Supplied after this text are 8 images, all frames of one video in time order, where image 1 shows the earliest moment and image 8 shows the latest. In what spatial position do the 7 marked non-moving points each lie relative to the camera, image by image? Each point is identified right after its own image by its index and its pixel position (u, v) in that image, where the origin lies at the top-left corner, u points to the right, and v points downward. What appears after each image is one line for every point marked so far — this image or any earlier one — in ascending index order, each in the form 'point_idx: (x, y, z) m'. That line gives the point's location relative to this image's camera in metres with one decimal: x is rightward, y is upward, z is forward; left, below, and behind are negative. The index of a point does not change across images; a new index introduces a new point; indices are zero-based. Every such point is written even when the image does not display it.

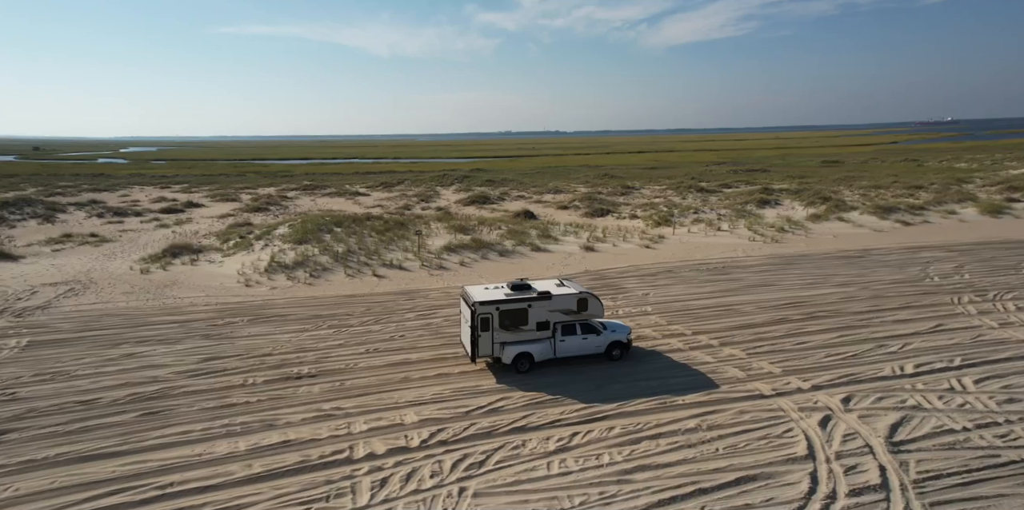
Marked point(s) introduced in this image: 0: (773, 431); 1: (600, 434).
0: (+4.2, -2.8, +10.0) m
1: (+1.4, -2.9, +9.9) m
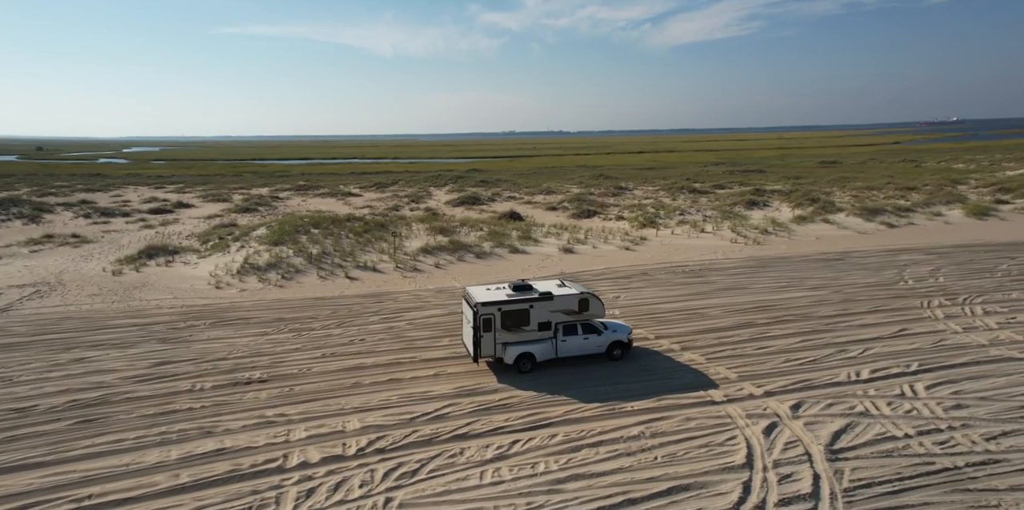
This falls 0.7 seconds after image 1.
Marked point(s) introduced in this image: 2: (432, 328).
0: (+3.2, -2.9, +9.9) m
1: (+0.5, -3.0, +9.8) m
2: (-2.3, -2.1, +17.5) m
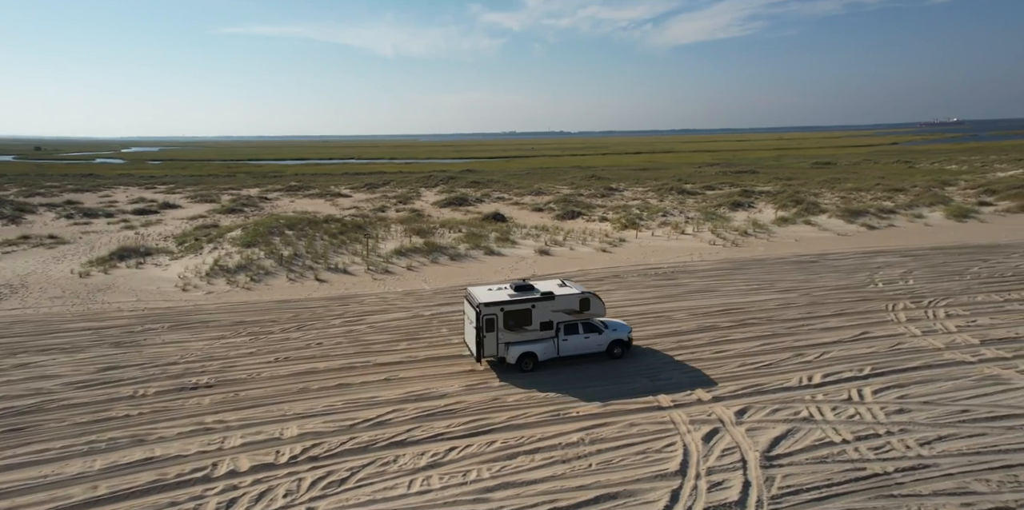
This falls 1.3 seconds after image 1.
0: (+2.2, -3.0, +9.8) m
1: (-0.5, -3.0, +9.7) m
2: (-3.4, -2.2, +17.4) m
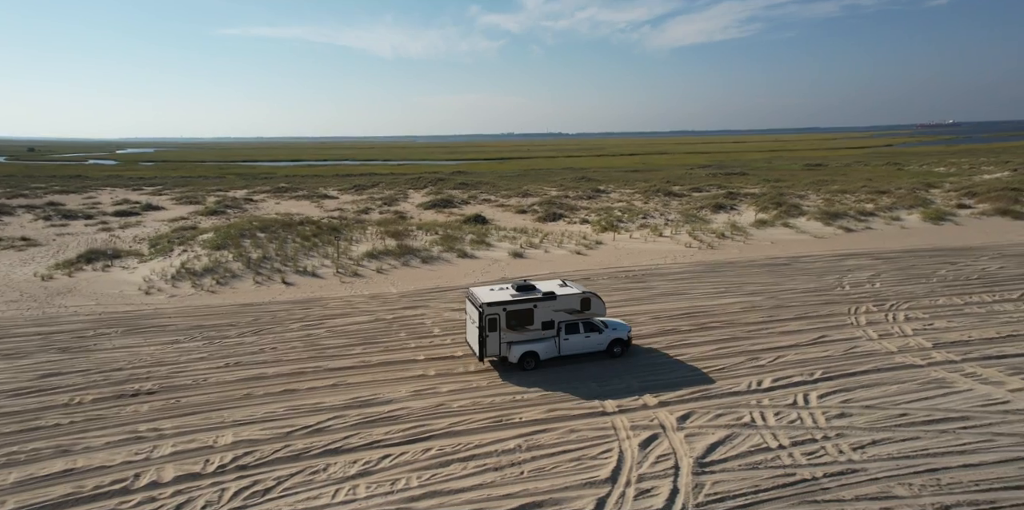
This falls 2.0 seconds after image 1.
0: (+1.2, -3.1, +9.7) m
1: (-1.6, -3.1, +9.6) m
2: (-4.5, -2.3, +17.2) m
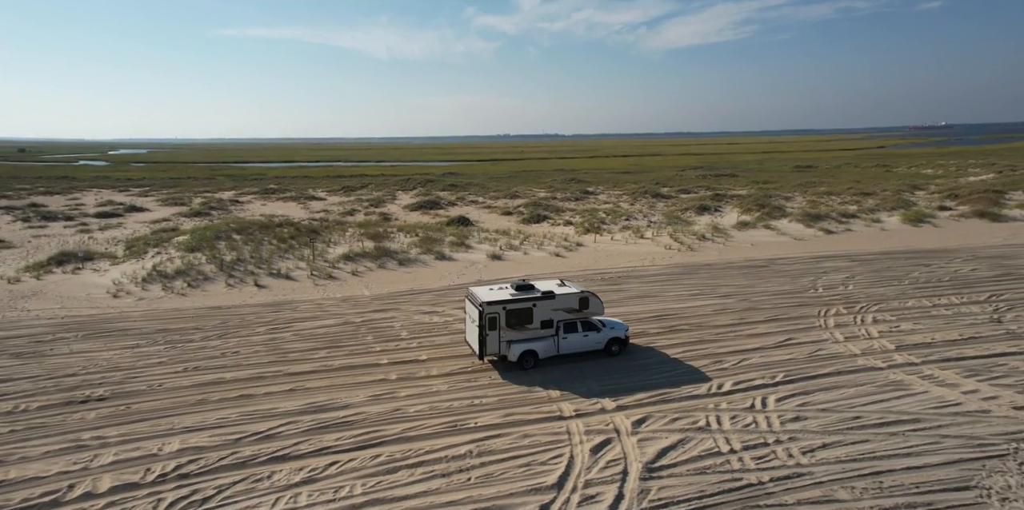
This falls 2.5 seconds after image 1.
0: (+0.4, -3.2, +9.7) m
1: (-2.3, -3.2, +9.5) m
2: (-5.4, -2.3, +17.0) m
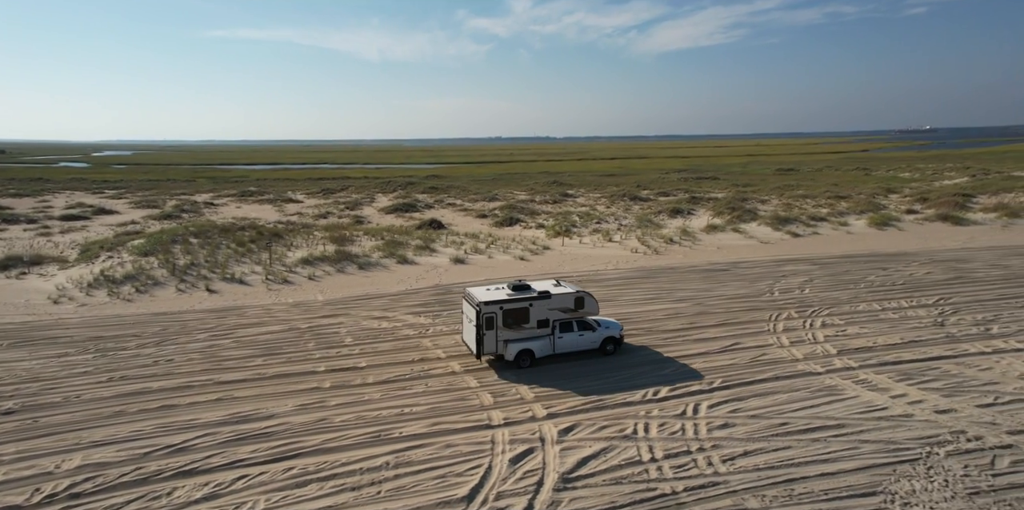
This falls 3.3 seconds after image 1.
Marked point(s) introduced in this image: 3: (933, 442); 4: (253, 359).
0: (-0.9, -3.3, +9.5) m
1: (-3.6, -3.3, +9.2) m
2: (-6.9, -2.5, +16.6) m
3: (+6.8, -3.0, +9.9) m
4: (-6.5, -2.6, +15.6) m
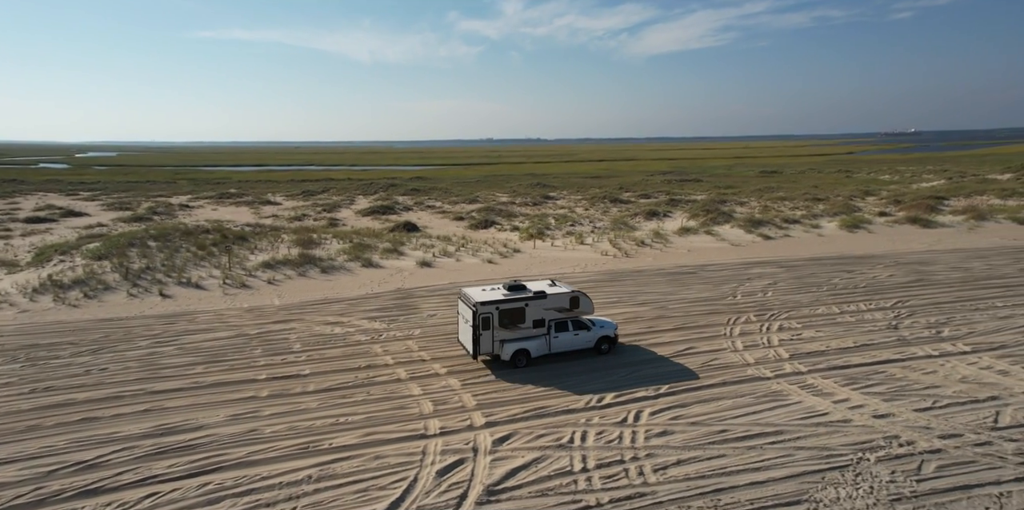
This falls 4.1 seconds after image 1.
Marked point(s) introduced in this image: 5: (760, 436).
0: (-2.0, -3.3, +9.2) m
1: (-4.7, -3.4, +8.8) m
2: (-8.2, -2.6, +16.2) m
3: (+5.6, -3.1, +9.9) m
4: (-7.8, -2.7, +15.1) m
5: (+4.2, -3.1, +10.5) m
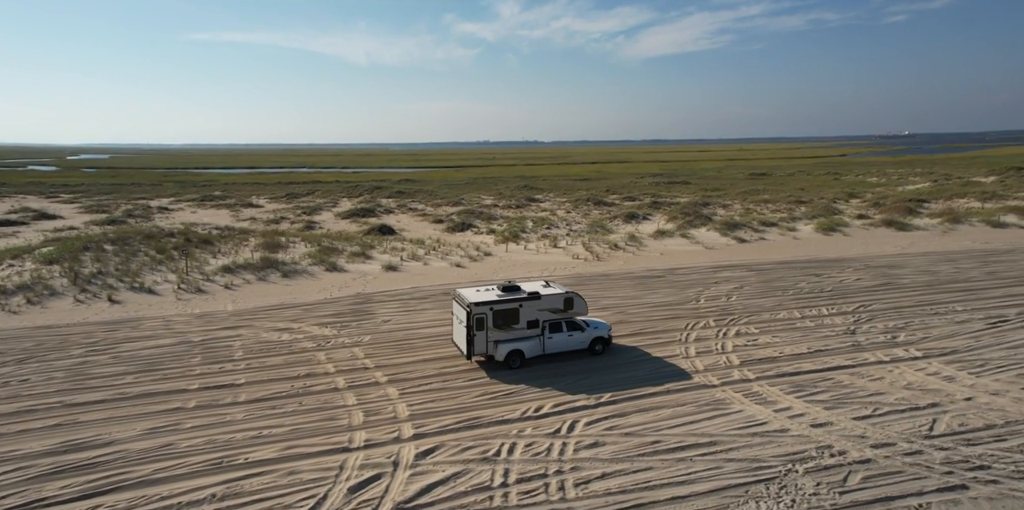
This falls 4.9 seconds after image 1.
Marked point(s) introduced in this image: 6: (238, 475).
0: (-3.2, -3.4, +8.7) m
1: (-5.9, -3.5, +8.3) m
2: (-9.6, -2.7, +15.6) m
3: (+4.4, -3.2, +9.6) m
4: (-9.1, -2.8, +14.5) m
5: (+3.0, -3.2, +10.2) m
6: (-4.2, -3.4, +9.5) m
